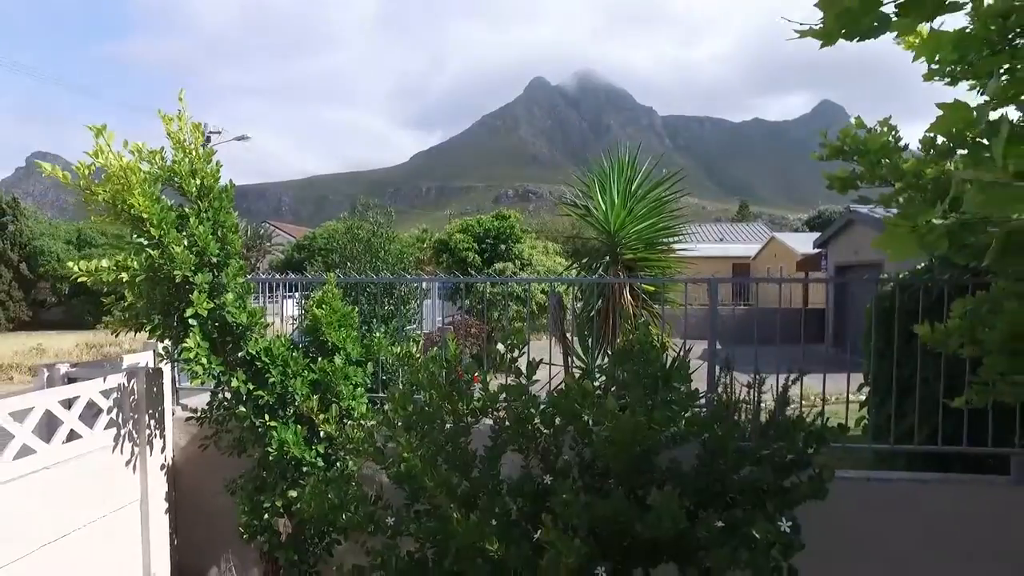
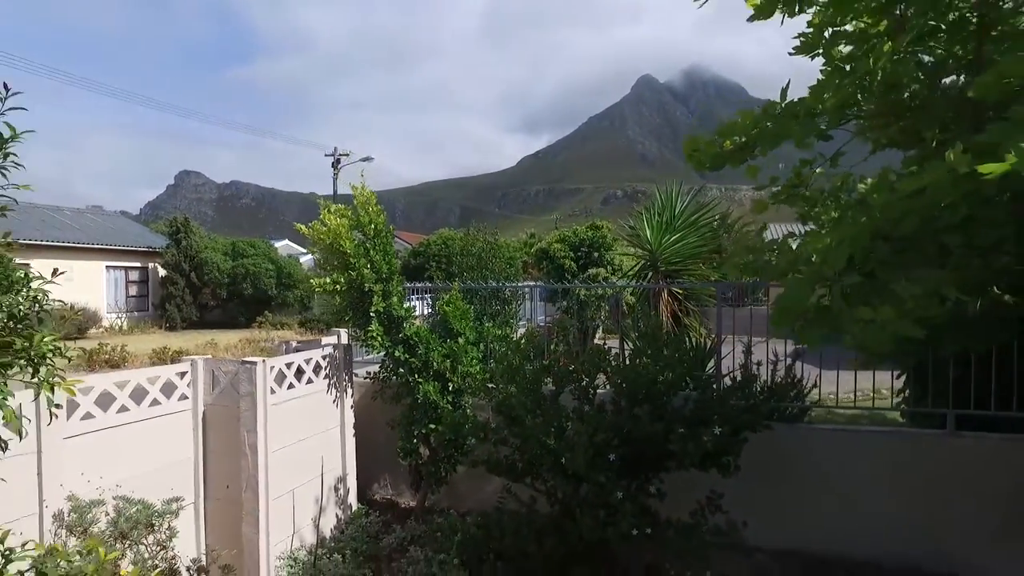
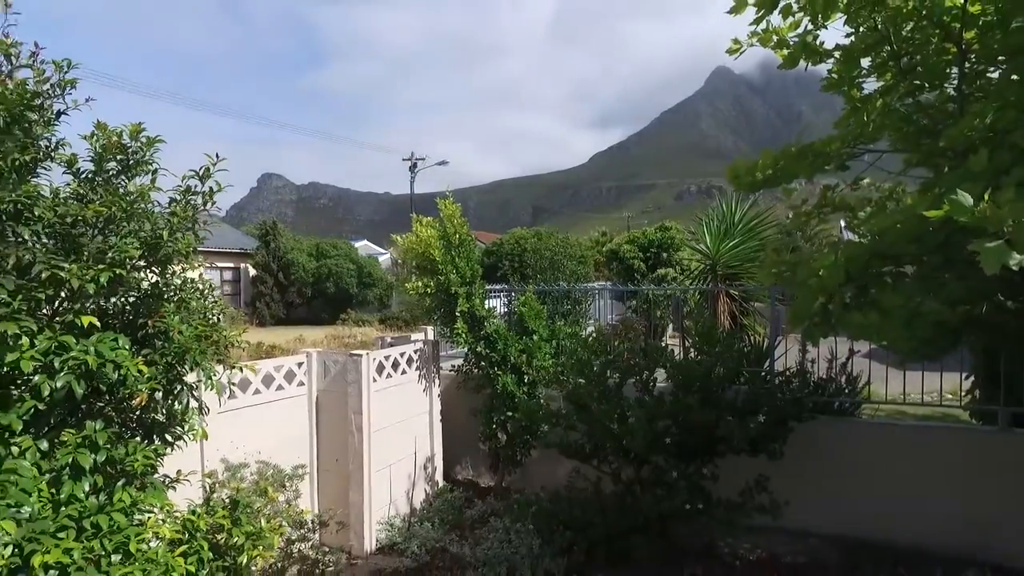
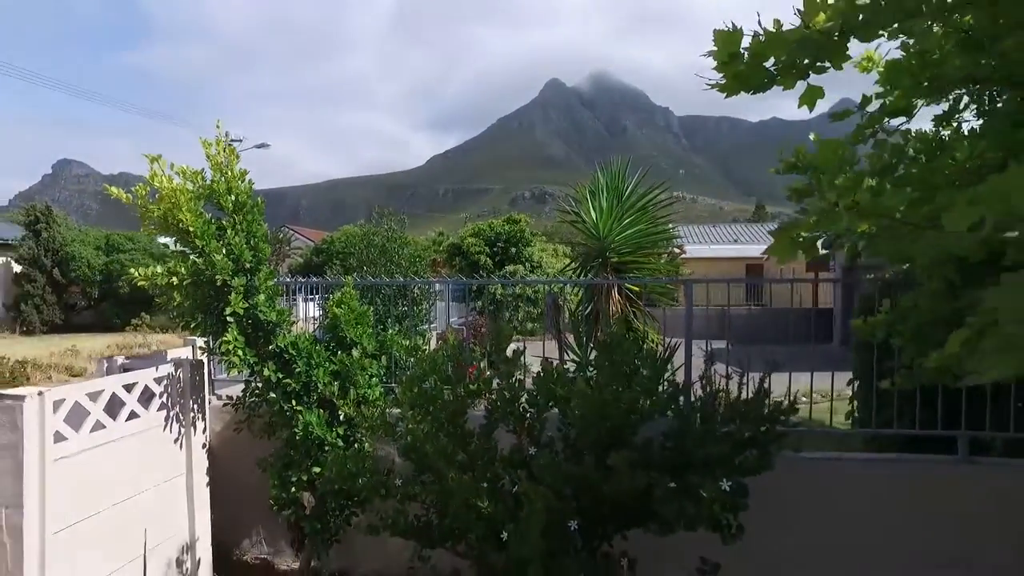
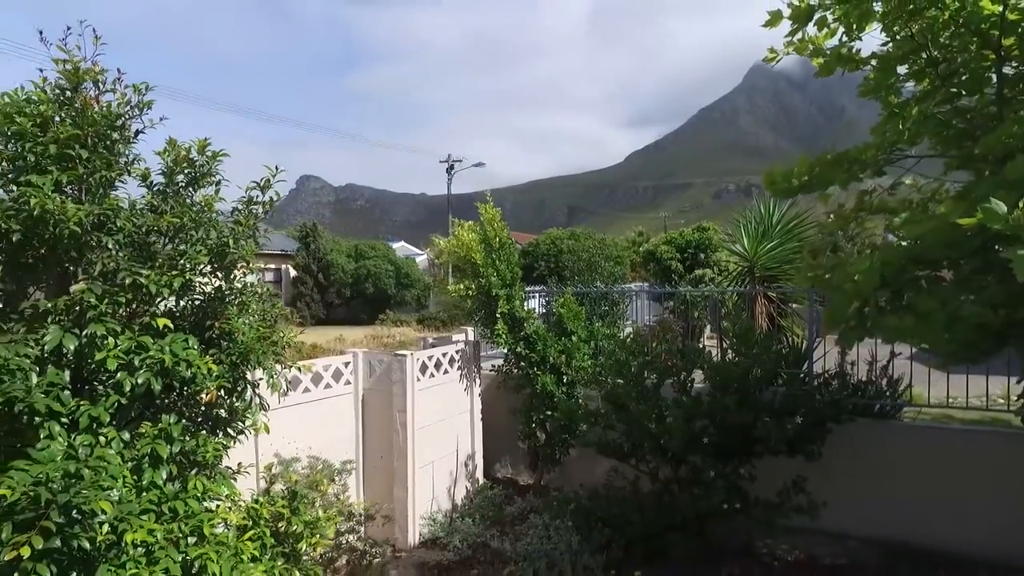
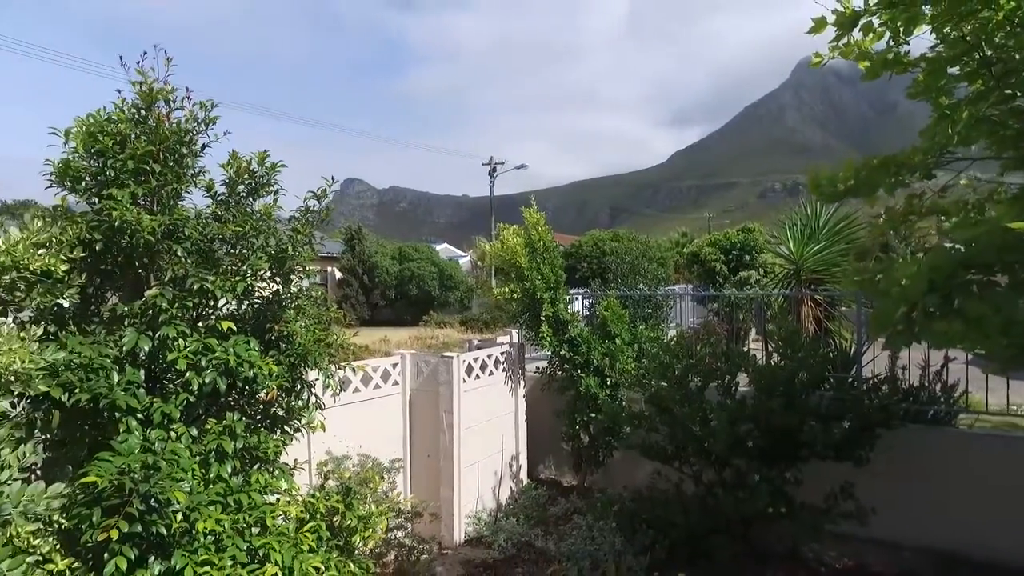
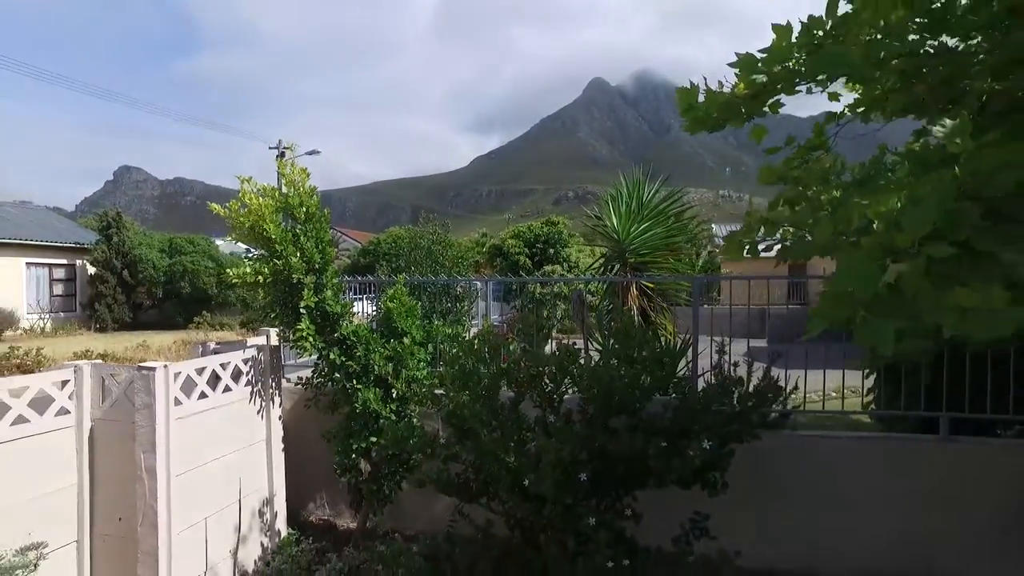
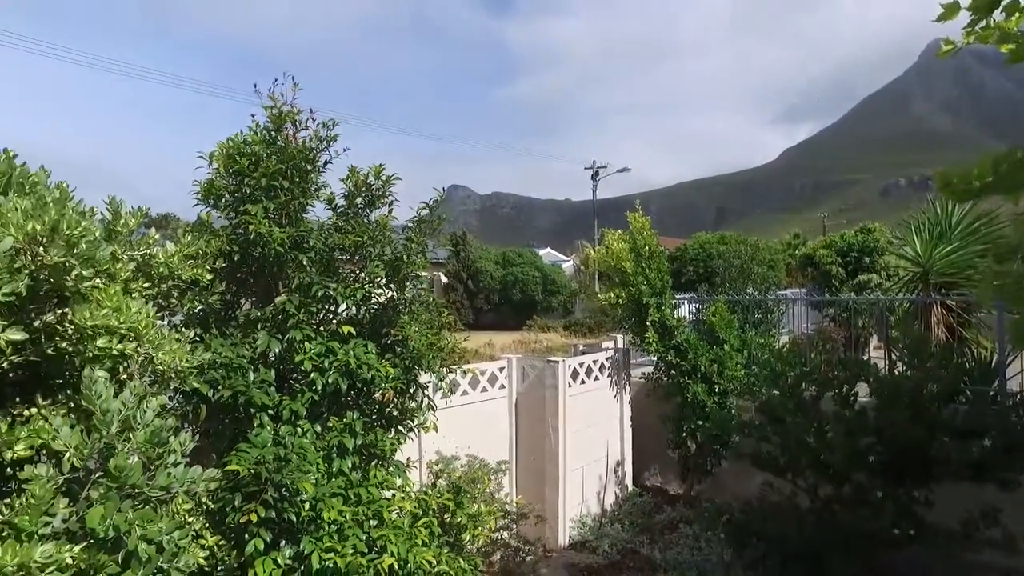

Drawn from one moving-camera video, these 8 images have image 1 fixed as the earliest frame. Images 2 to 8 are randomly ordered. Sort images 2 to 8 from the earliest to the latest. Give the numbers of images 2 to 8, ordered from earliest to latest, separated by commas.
4, 7, 2, 3, 5, 6, 8
